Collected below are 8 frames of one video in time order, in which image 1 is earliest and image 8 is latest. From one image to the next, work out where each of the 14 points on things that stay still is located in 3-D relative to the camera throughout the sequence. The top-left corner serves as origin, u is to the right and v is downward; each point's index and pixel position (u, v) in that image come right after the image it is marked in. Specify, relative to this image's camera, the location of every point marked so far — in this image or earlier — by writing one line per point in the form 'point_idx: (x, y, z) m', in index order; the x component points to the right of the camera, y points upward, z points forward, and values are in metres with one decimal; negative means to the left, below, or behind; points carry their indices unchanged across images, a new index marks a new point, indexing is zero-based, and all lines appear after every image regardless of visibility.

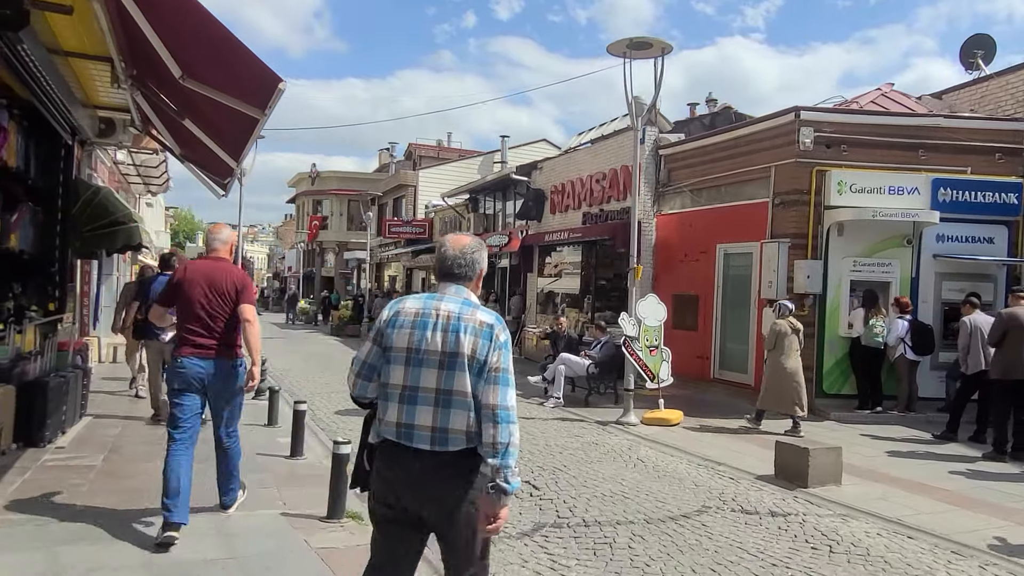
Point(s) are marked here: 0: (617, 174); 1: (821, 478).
0: (+2.2, +2.4, +15.3) m
1: (+2.9, -1.8, +6.7) m
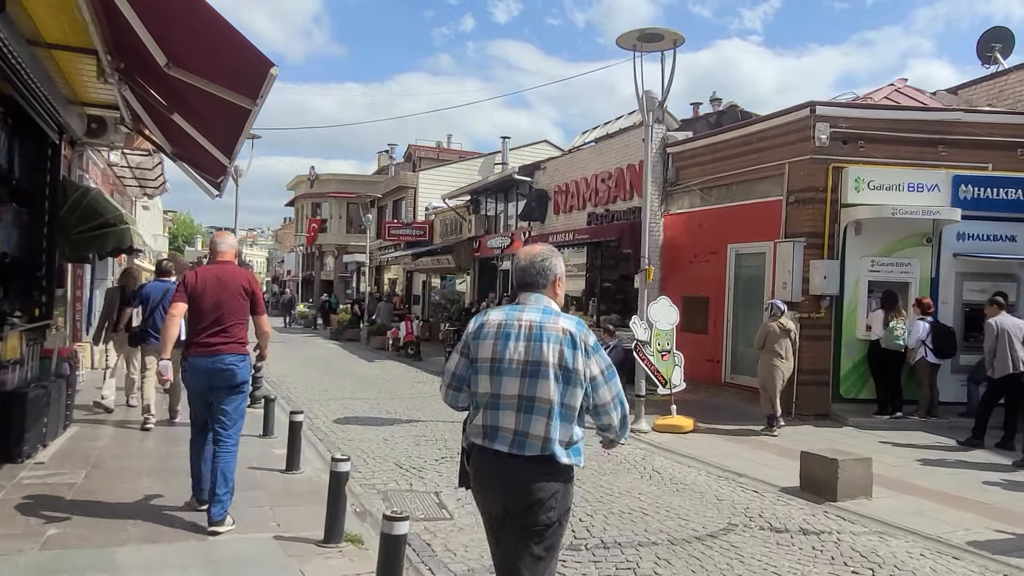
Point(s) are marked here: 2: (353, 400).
0: (+2.3, +2.3, +14.9) m
1: (+2.9, -1.8, +6.3) m
2: (-2.5, -1.7, +11.2) m
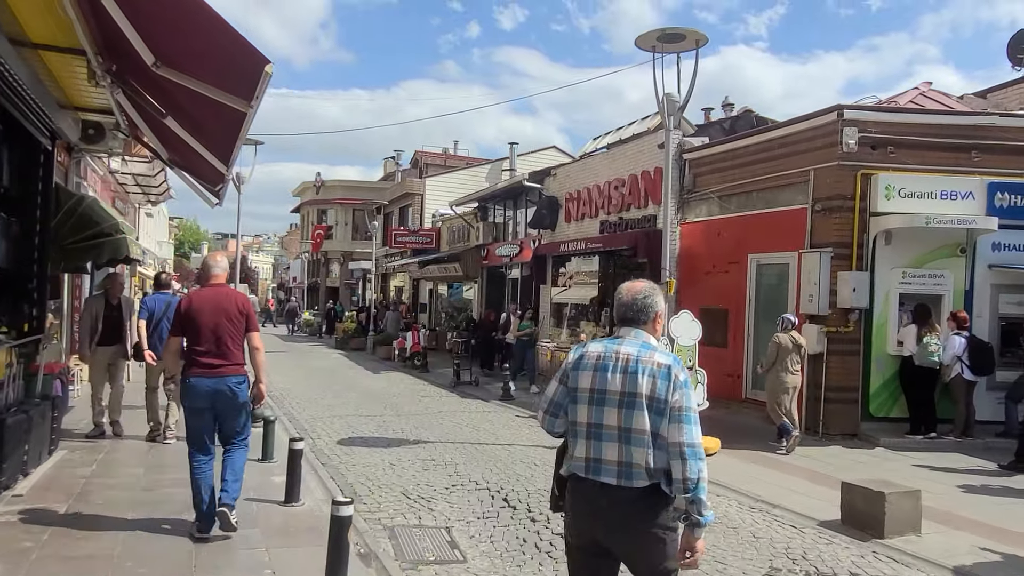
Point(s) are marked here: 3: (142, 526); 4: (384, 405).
0: (+2.5, +2.1, +14.4) m
1: (+3.1, -1.9, +5.8) m
2: (-2.3, -1.9, +10.7) m
3: (-2.7, -1.7, +5.4) m
4: (-2.1, -1.9, +12.1) m
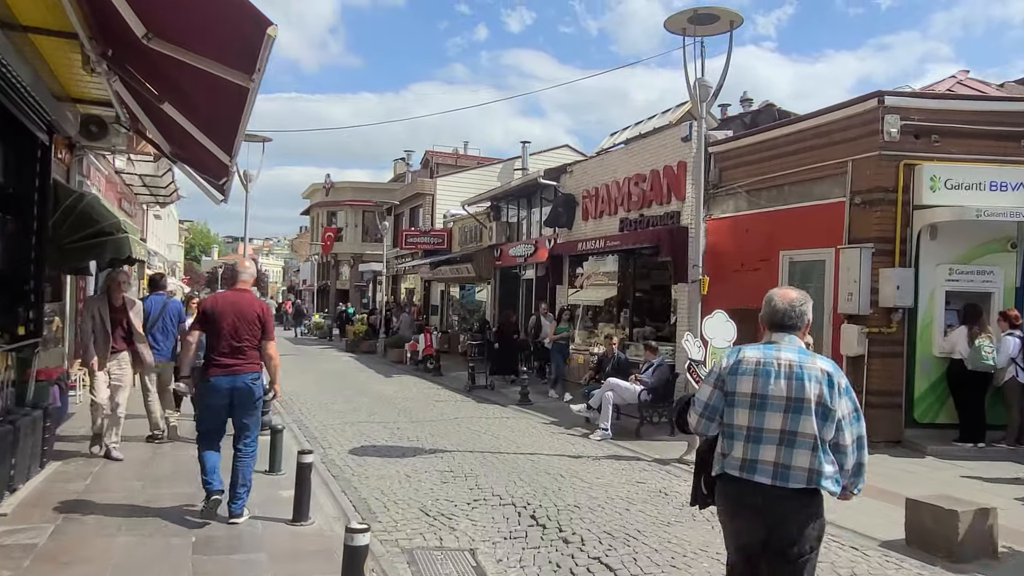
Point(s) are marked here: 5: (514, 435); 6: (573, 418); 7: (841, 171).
0: (+2.8, +2.1, +13.9) m
1: (+3.3, -1.9, +5.2) m
2: (-2.0, -1.9, +10.2) m
3: (-2.5, -1.7, +4.8) m
4: (-1.8, -2.0, +11.6) m
5: (0.0, -1.9, +9.6) m
6: (+0.9, -2.0, +11.1) m
7: (+4.5, +1.6, +10.1) m
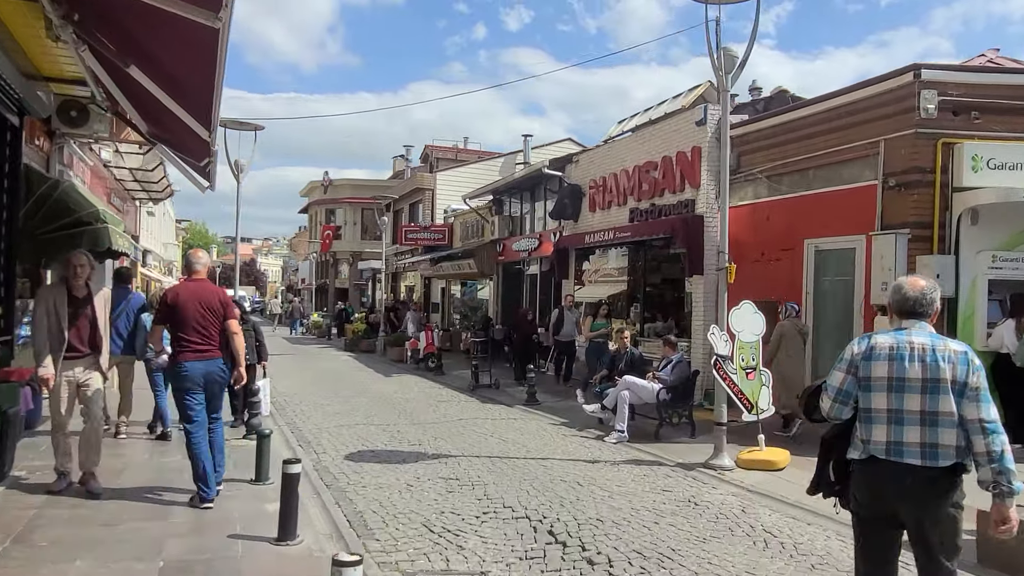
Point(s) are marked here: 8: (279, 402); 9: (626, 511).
0: (+2.9, +2.3, +13.2) m
1: (+3.4, -1.8, +4.5) m
2: (-1.9, -1.8, +9.5) m
3: (-2.4, -1.6, +4.1) m
4: (-1.7, -1.9, +10.9) m
5: (+0.1, -1.8, +8.9) m
6: (+1.0, -1.9, +10.4) m
7: (+4.6, +1.8, +9.4) m
8: (-3.8, -1.9, +12.0) m
9: (+0.9, -1.8, +5.8) m
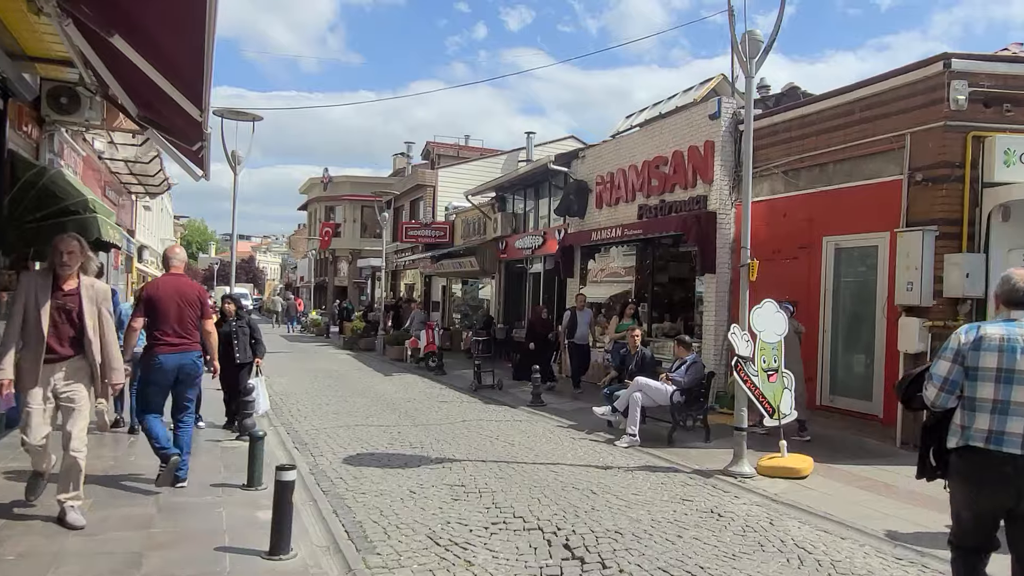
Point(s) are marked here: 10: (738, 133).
0: (+3.0, +2.3, +12.8) m
1: (+3.5, -1.7, +4.1) m
2: (-1.8, -1.8, +9.1) m
3: (-2.3, -1.6, +3.7) m
4: (-1.6, -1.8, +10.4) m
5: (+0.2, -1.8, +8.5) m
6: (+1.1, -1.8, +10.0) m
7: (+4.7, +1.8, +9.0) m
8: (-3.8, -1.8, +11.5) m
9: (+1.0, -1.7, +5.4) m
10: (+3.7, +2.5, +11.8) m
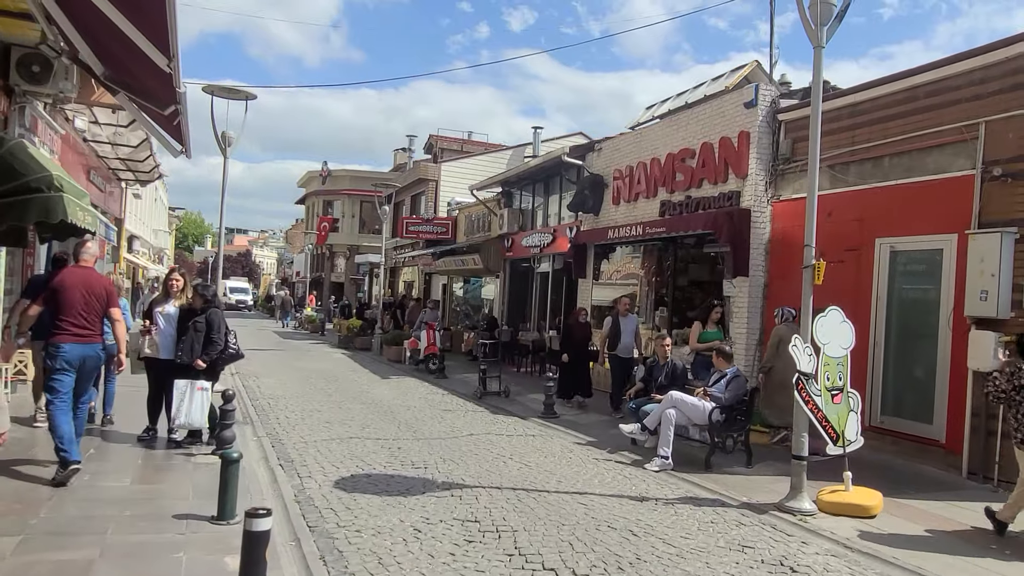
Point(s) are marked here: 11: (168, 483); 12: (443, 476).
0: (+3.2, +2.2, +11.7) m
1: (+3.7, -1.8, +3.1) m
2: (-1.7, -1.7, +8.0) m
3: (-2.1, -1.5, +2.7) m
4: (-1.5, -1.7, +9.4) m
5: (+0.4, -1.8, +7.5) m
6: (+1.3, -1.9, +9.0) m
7: (+5.0, +1.7, +7.9) m
8: (-3.6, -1.7, +10.5) m
9: (+1.2, -1.7, +4.4) m
10: (+3.9, +2.4, +10.8) m
11: (-2.8, -1.6, +5.9) m
12: (-0.6, -1.7, +6.6) m
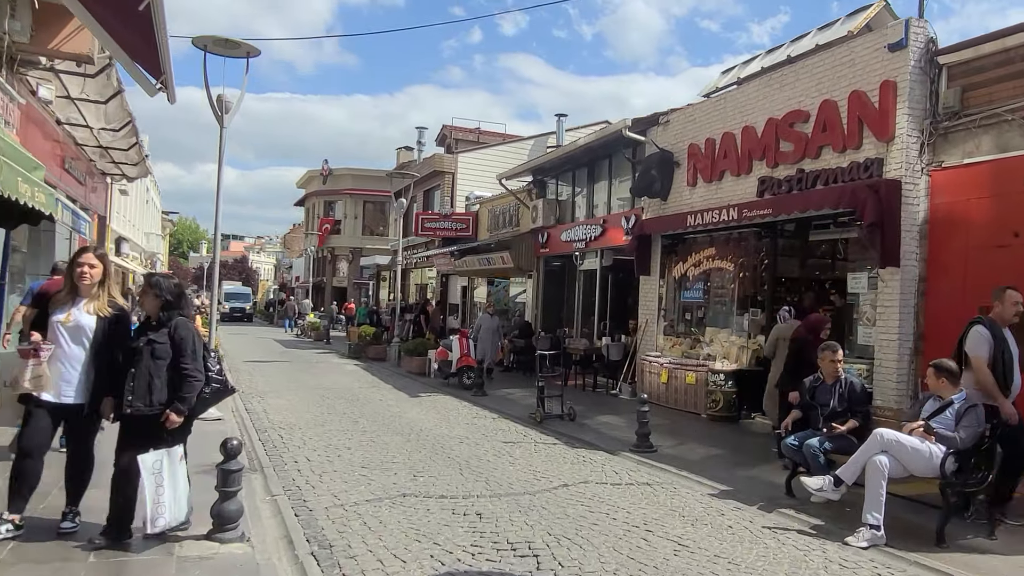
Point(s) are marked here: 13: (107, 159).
0: (+4.1, +2.3, +9.3) m
1: (+4.7, -1.7, +0.7) m
2: (-0.7, -1.7, +5.6) m
3: (-1.1, -1.4, +0.2) m
4: (-0.5, -1.7, +6.9) m
5: (+1.4, -1.7, +5.0) m
6: (+2.2, -1.8, +6.5) m
7: (+5.9, +1.8, +5.5) m
8: (-2.6, -1.7, +8.0) m
9: (+2.2, -1.7, +1.9) m
10: (+4.8, +2.5, +8.4) m
11: (-1.8, -1.5, +3.4) m
12: (+0.4, -1.6, +4.2) m
13: (-10.2, +3.3, +18.2) m
